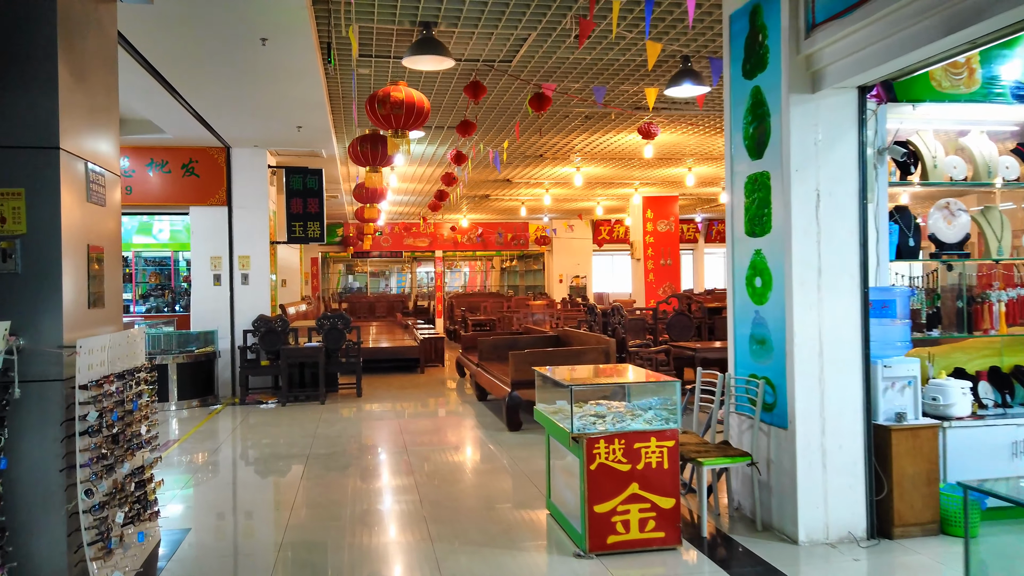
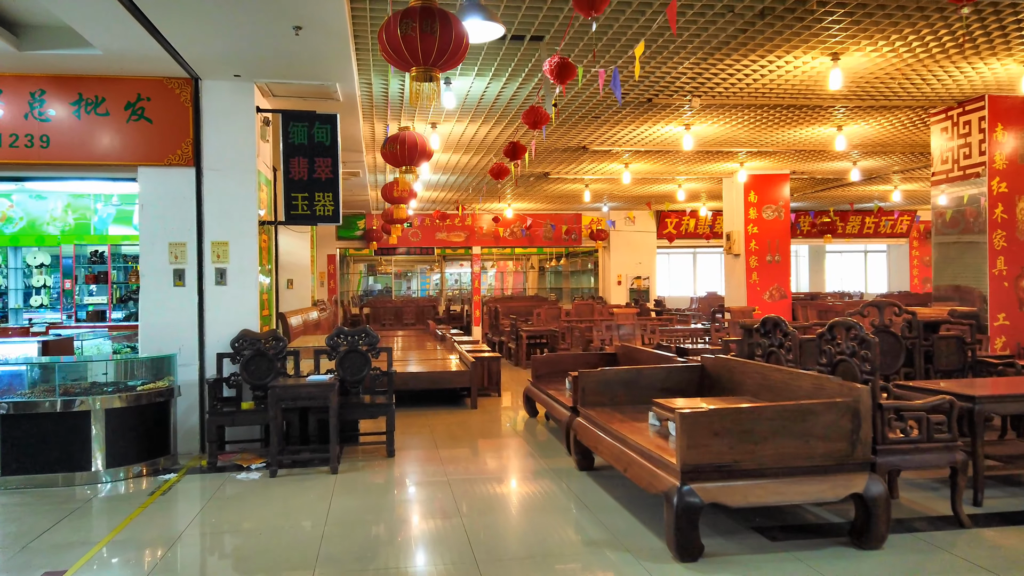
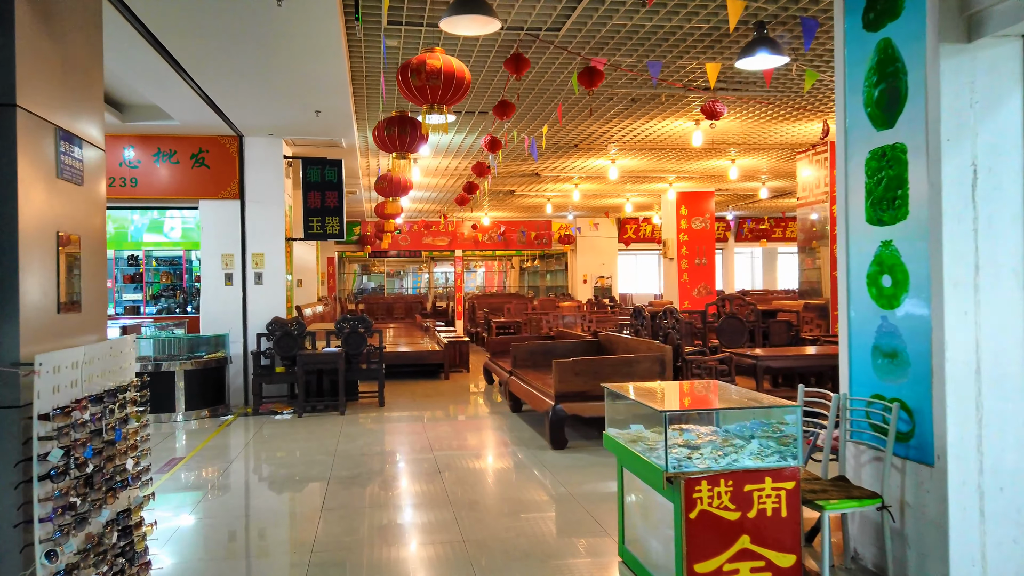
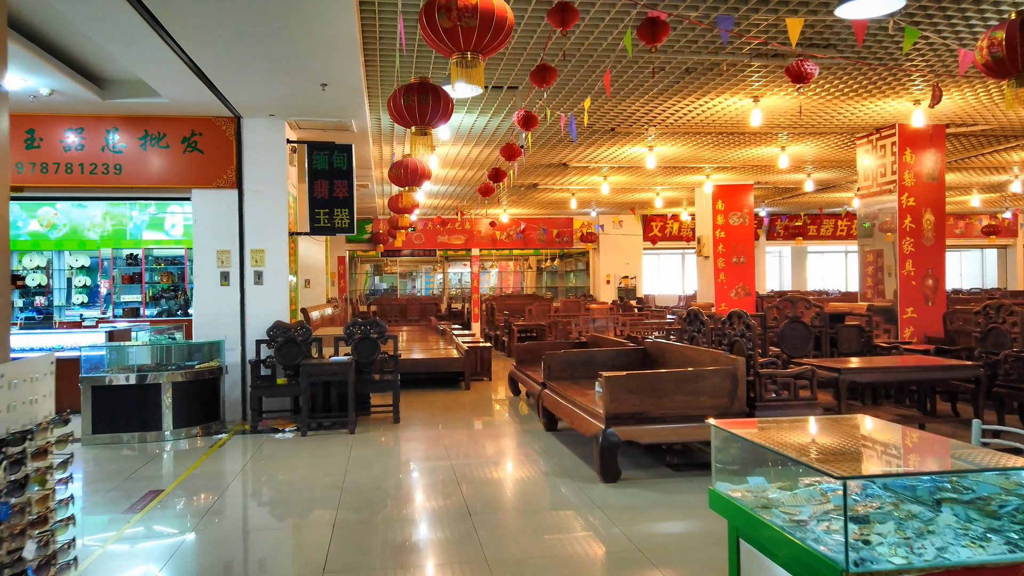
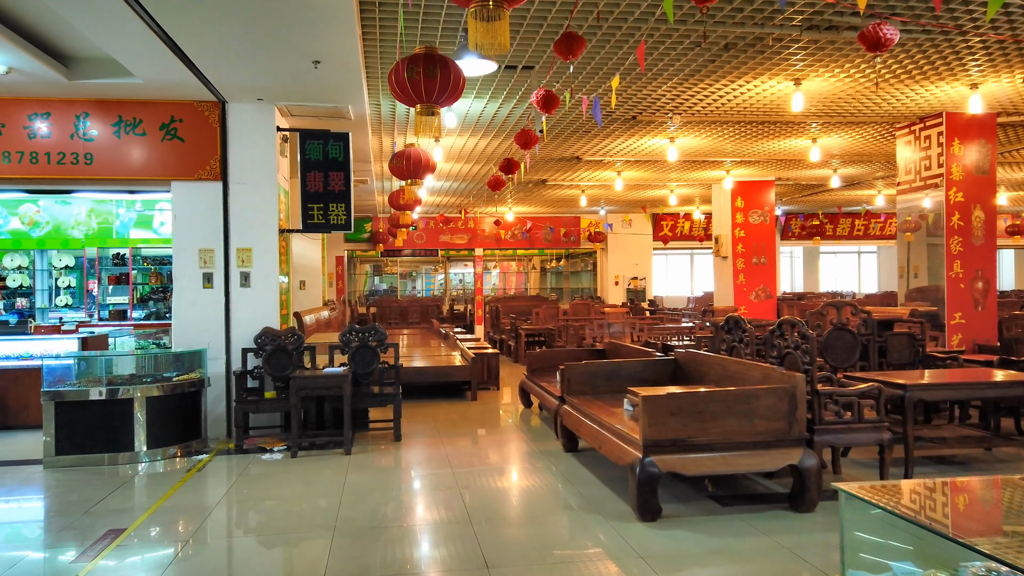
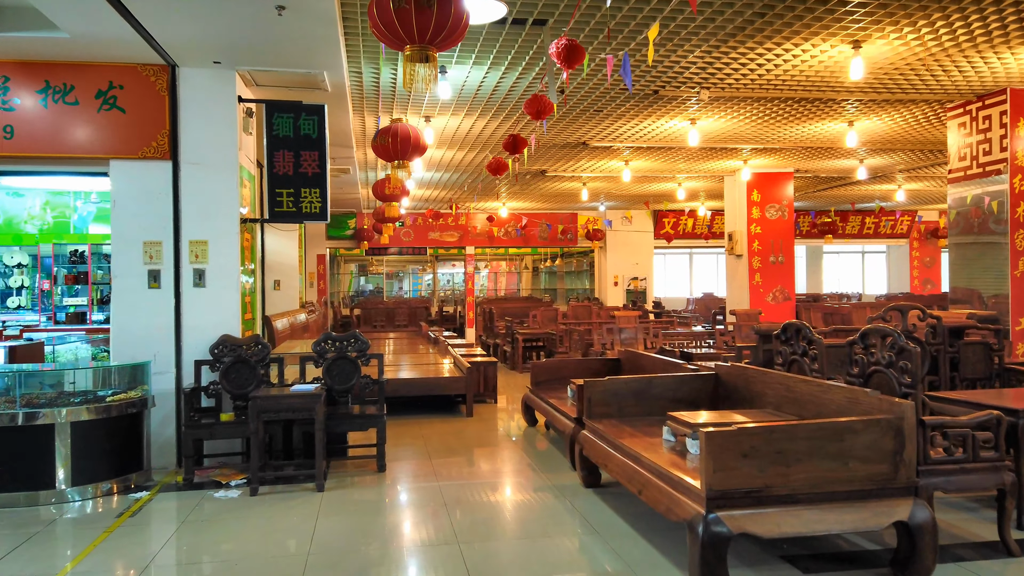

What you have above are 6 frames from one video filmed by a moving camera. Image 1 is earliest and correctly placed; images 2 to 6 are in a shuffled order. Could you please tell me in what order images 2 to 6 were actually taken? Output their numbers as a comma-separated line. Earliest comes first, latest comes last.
3, 4, 5, 2, 6
